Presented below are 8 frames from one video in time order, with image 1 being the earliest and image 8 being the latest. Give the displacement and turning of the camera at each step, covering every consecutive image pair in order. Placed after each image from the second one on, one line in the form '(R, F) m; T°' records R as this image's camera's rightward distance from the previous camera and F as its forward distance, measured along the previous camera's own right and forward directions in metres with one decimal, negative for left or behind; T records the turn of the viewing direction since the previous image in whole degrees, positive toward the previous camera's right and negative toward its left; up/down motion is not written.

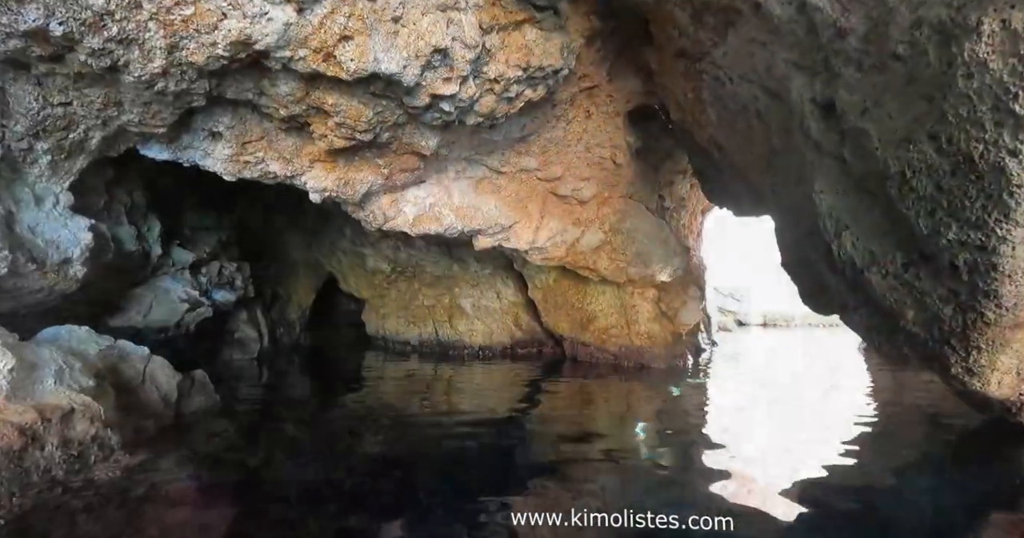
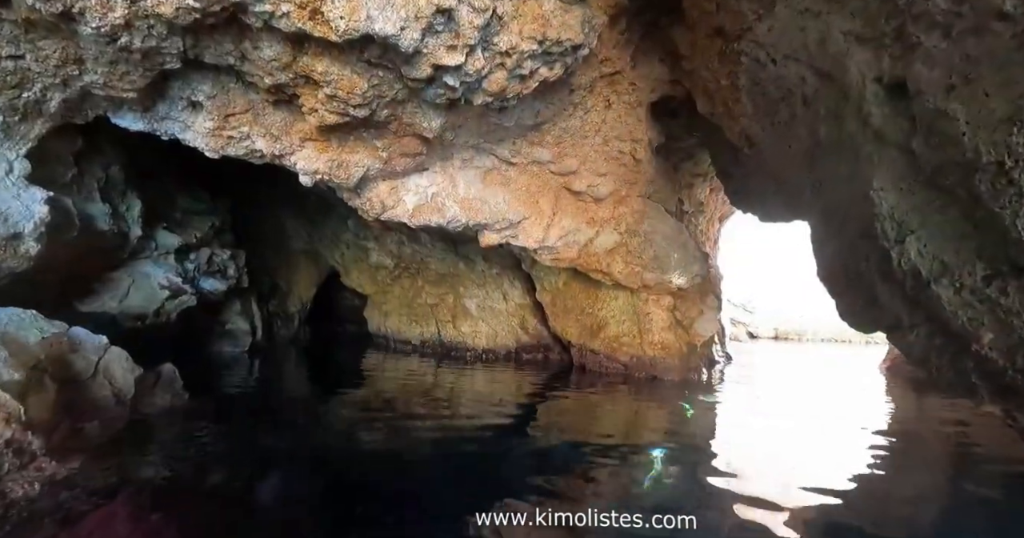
(0.0, +0.4) m; -1°
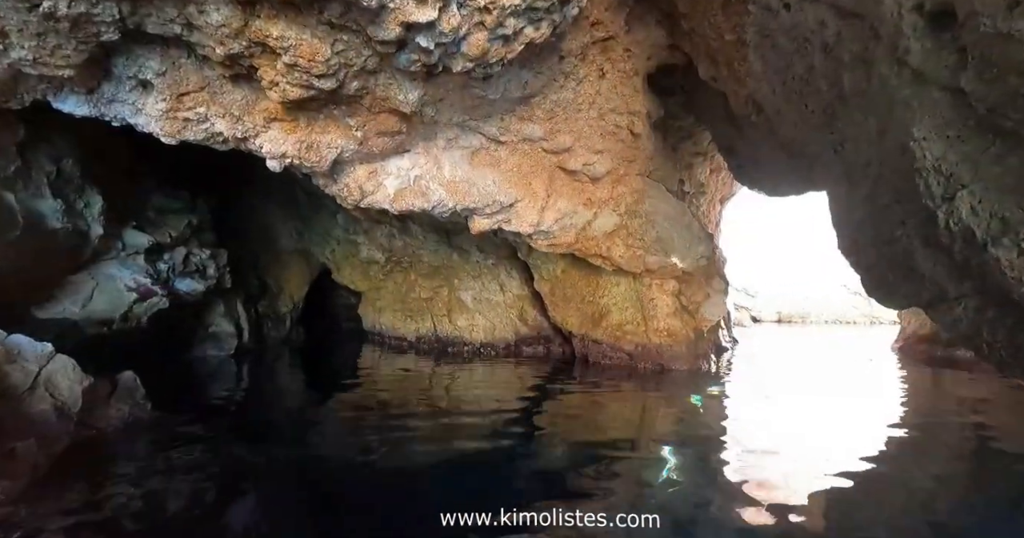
(0.0, +0.3) m; 0°
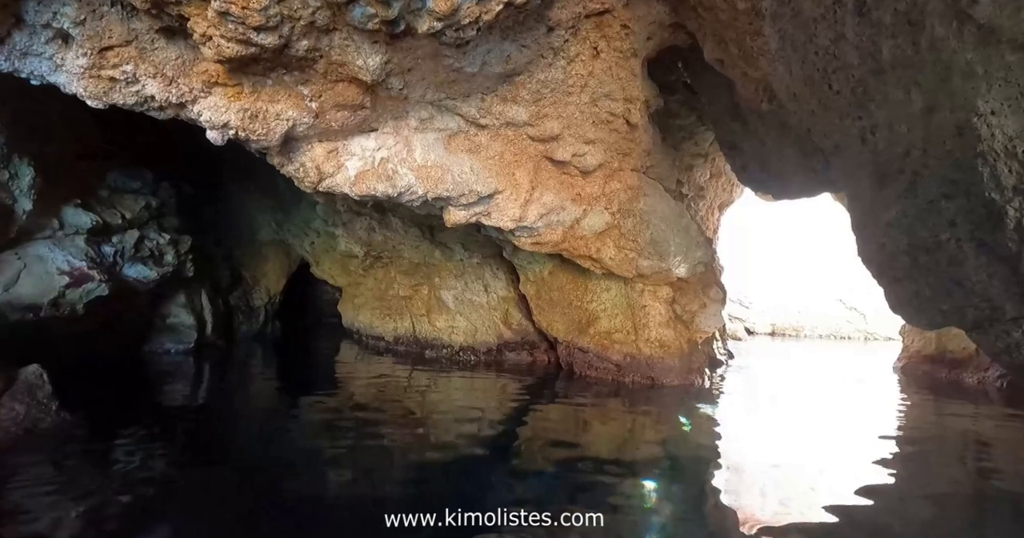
(+0.1, +0.4) m; 0°
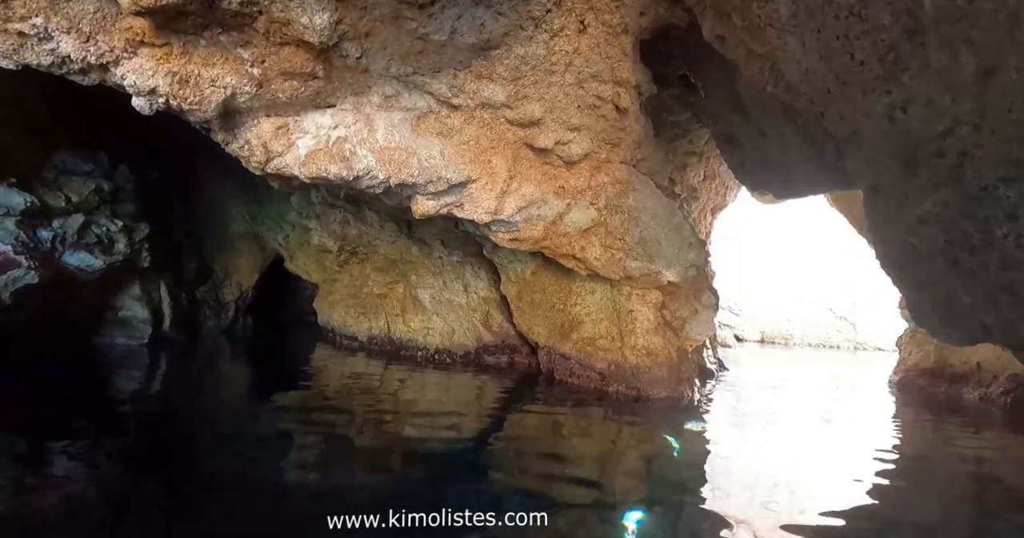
(+0.1, +0.4) m; +1°
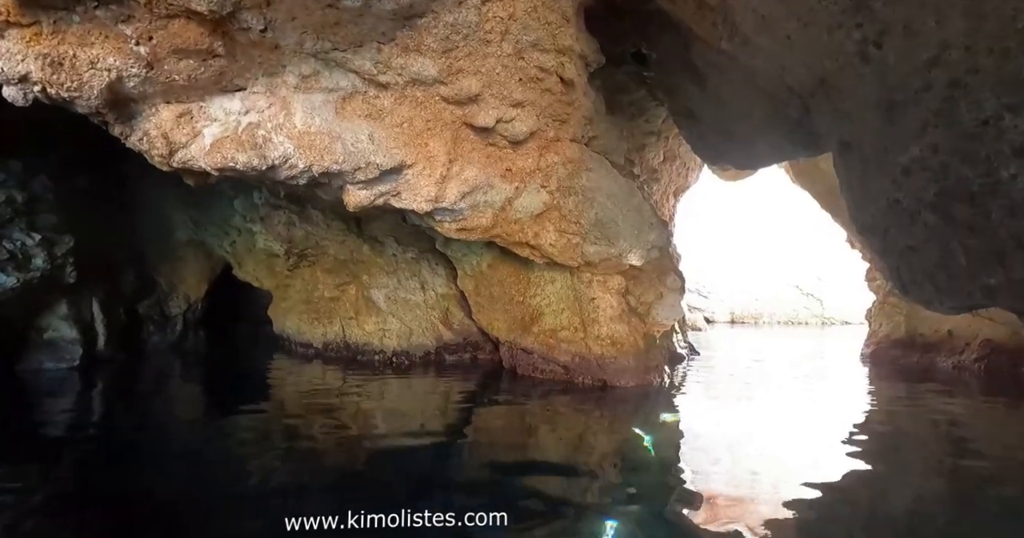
(+0.1, +0.3) m; +2°
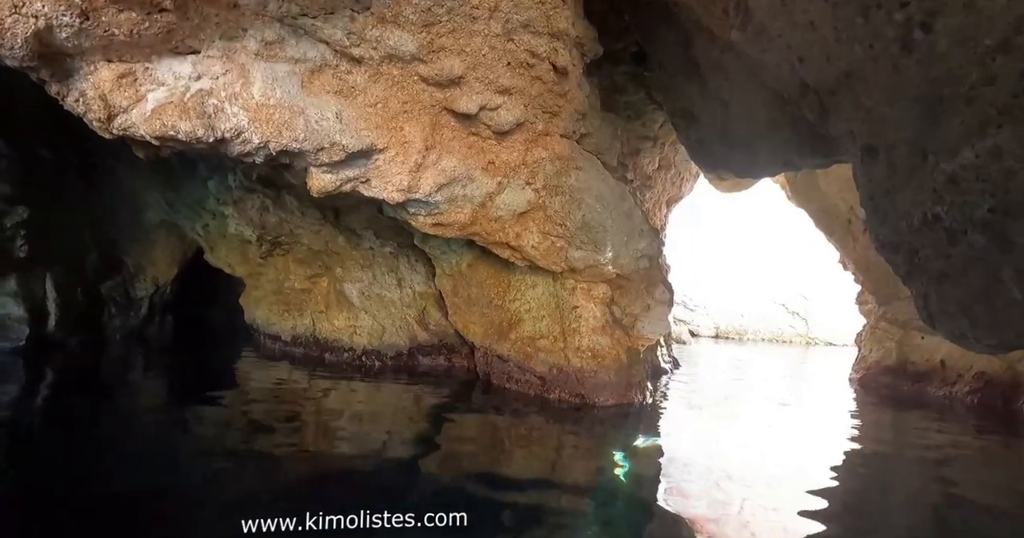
(+0.1, +0.3) m; +1°
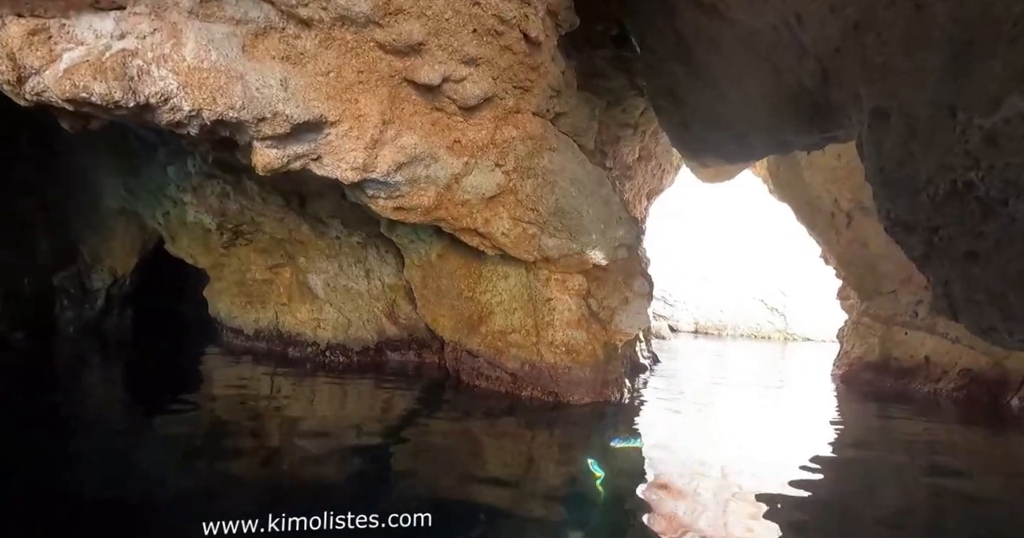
(+0.1, +0.3) m; +2°
